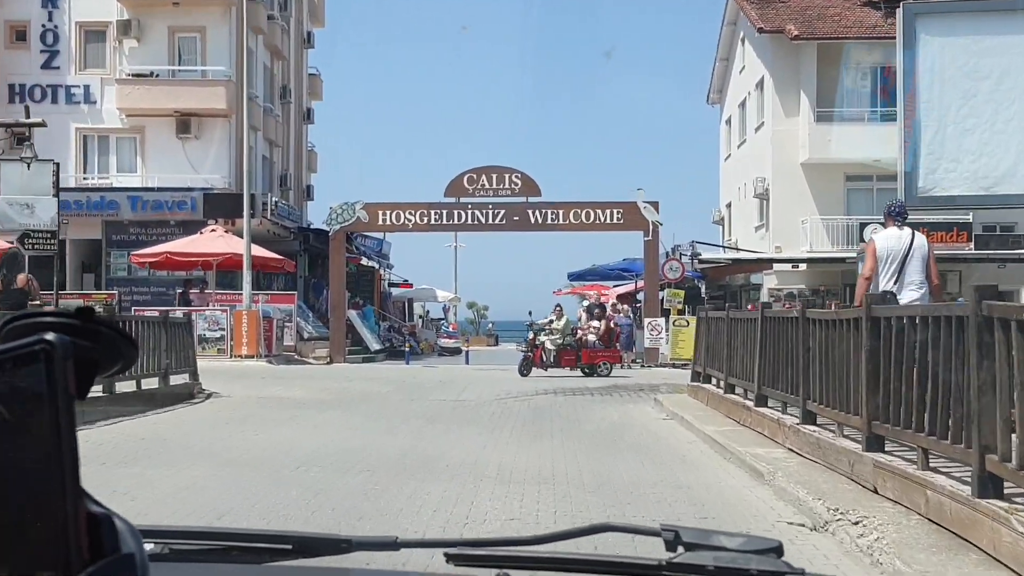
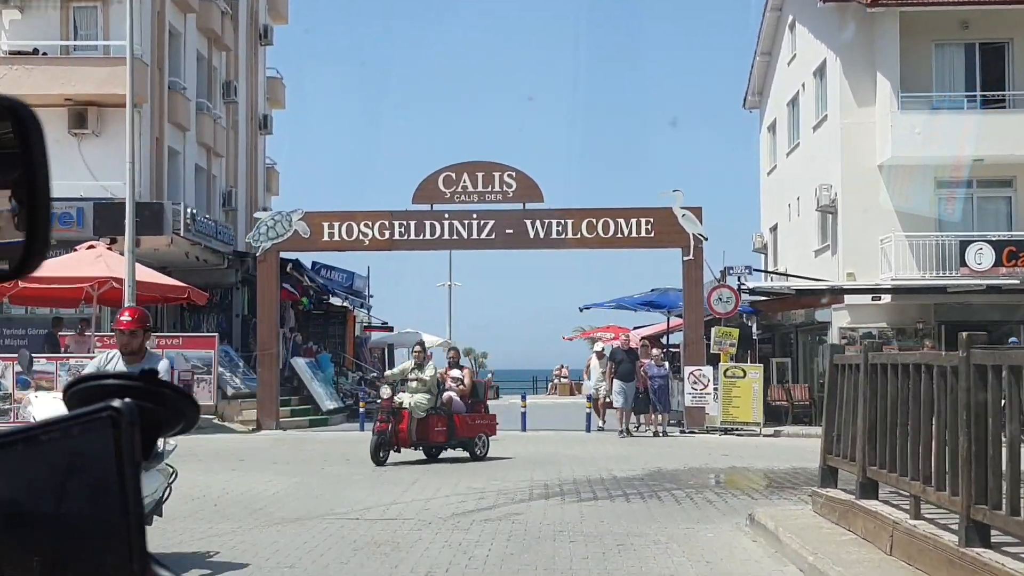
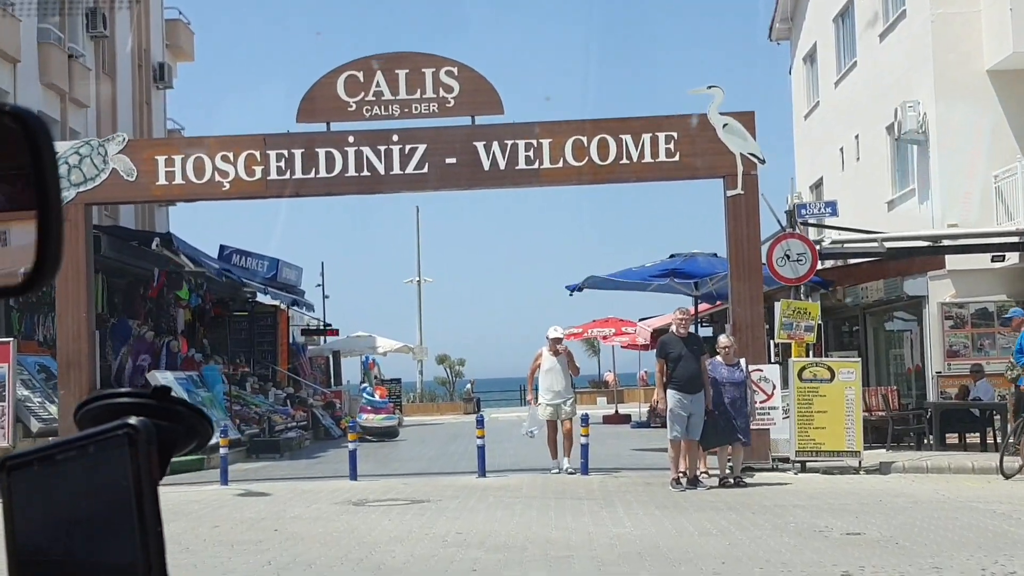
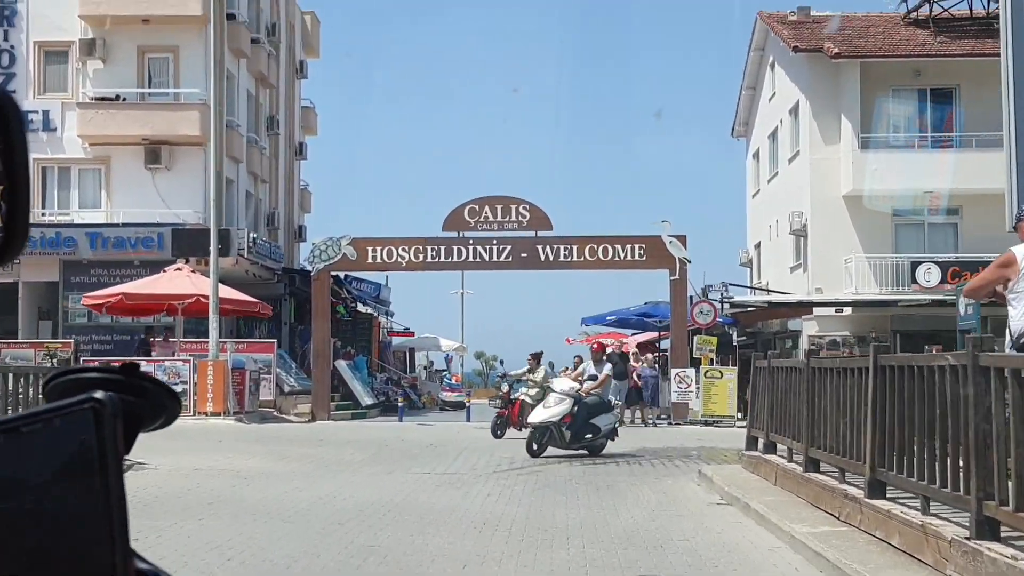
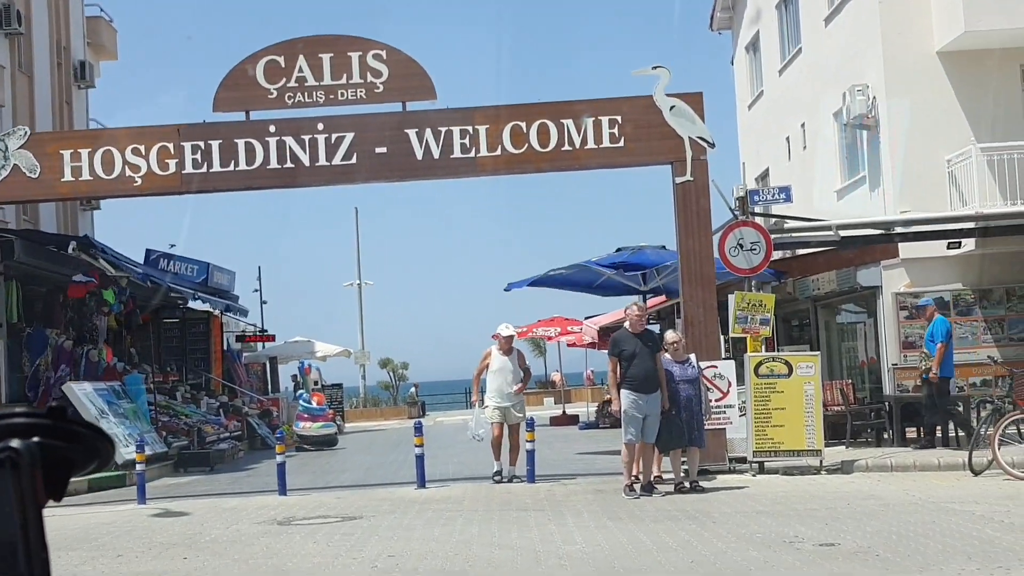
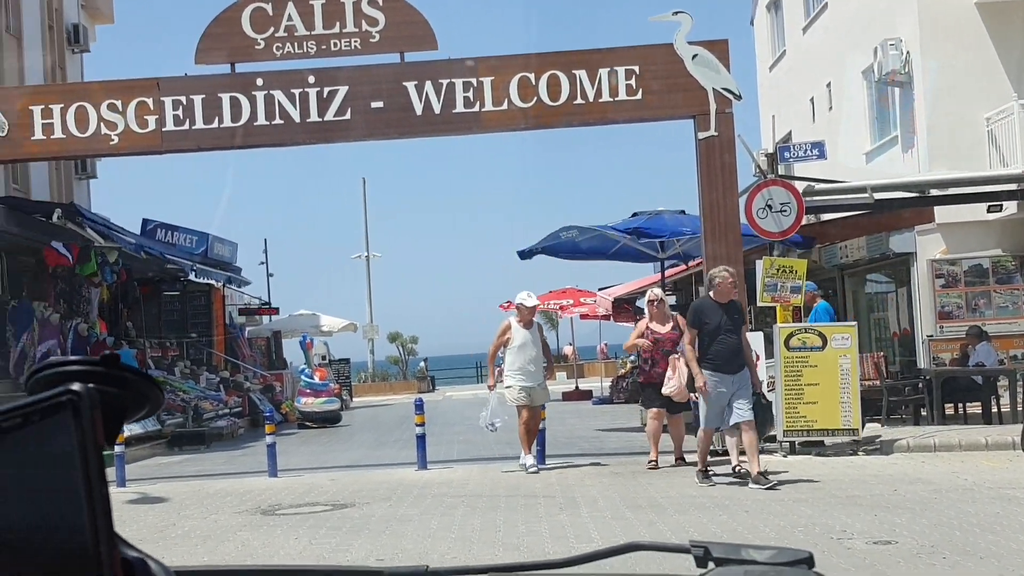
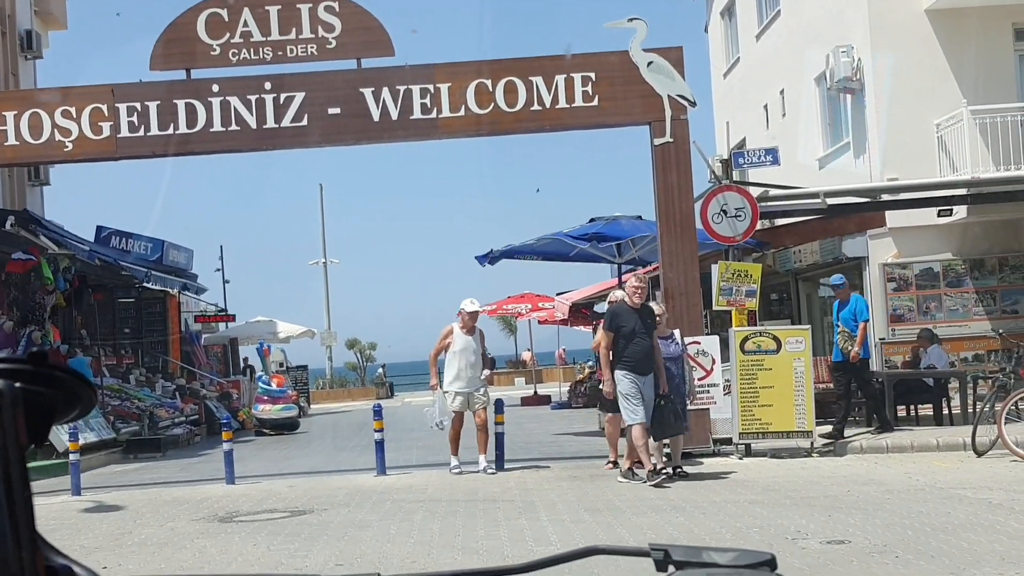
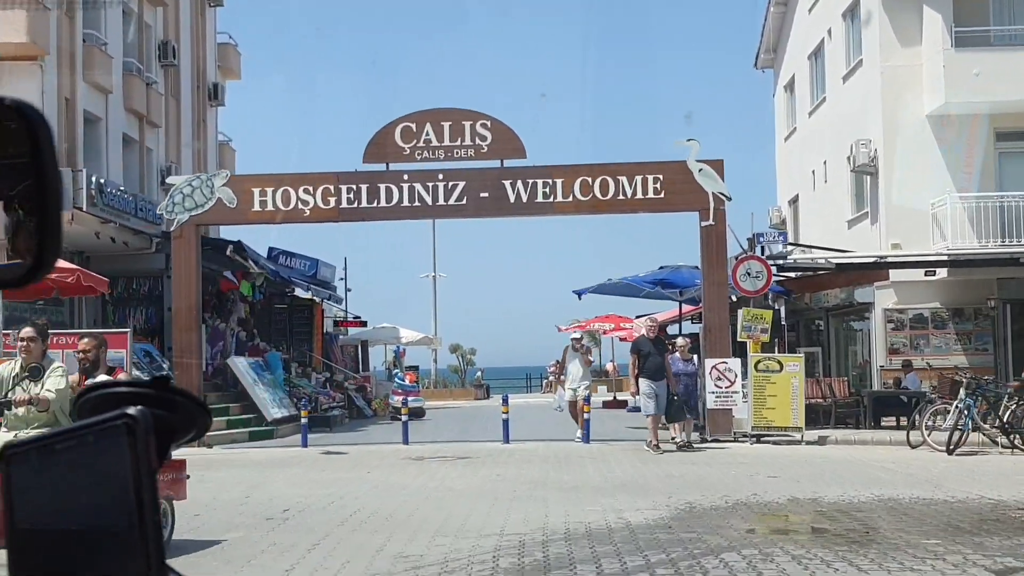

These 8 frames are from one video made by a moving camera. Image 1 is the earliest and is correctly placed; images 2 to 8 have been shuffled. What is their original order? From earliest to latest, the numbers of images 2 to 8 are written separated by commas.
4, 2, 8, 3, 5, 7, 6
